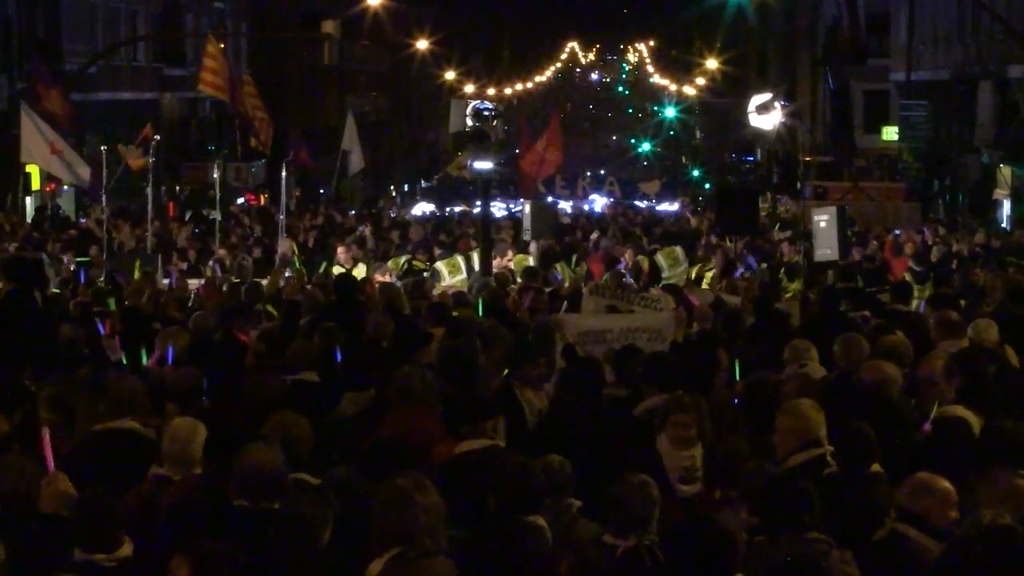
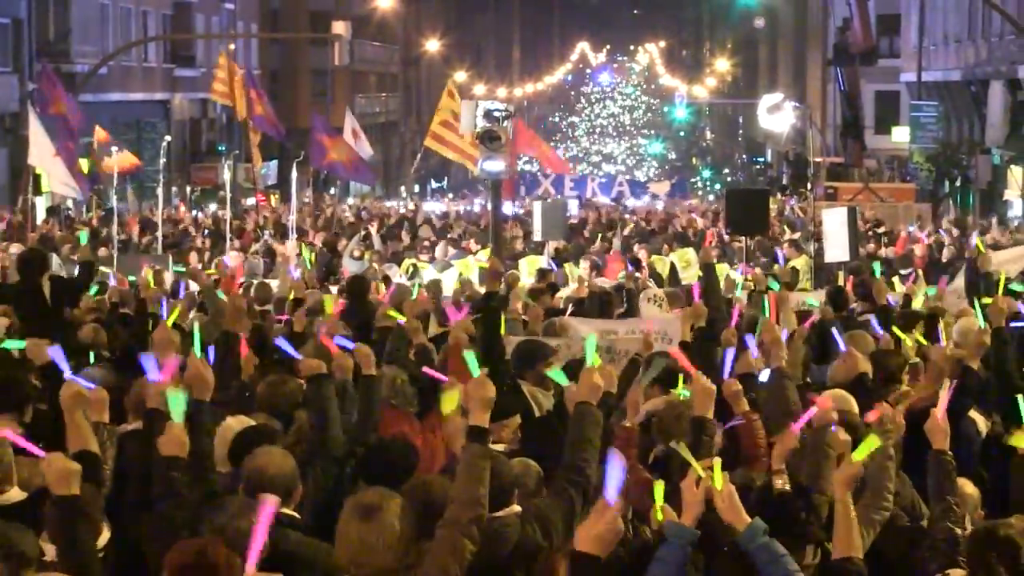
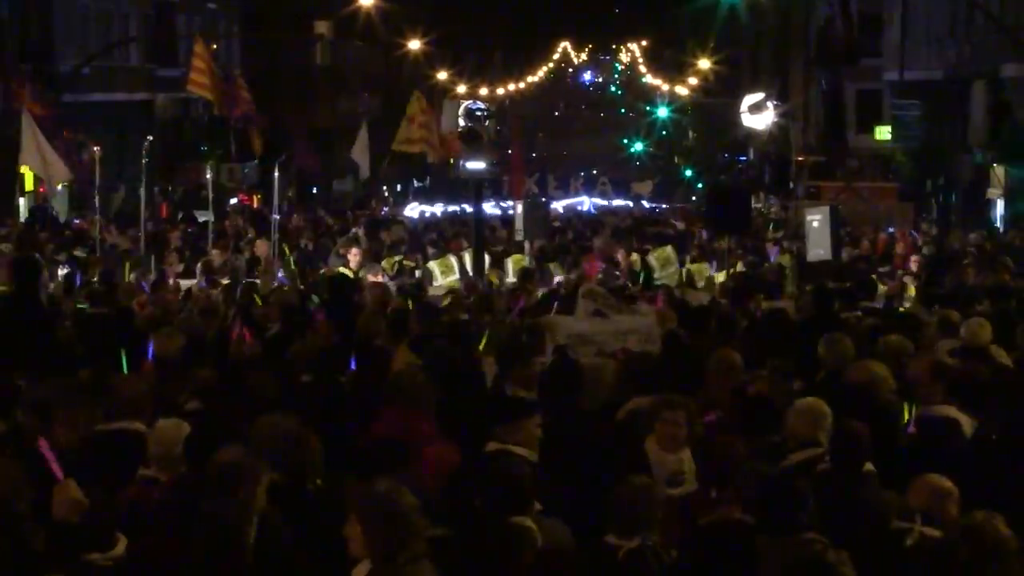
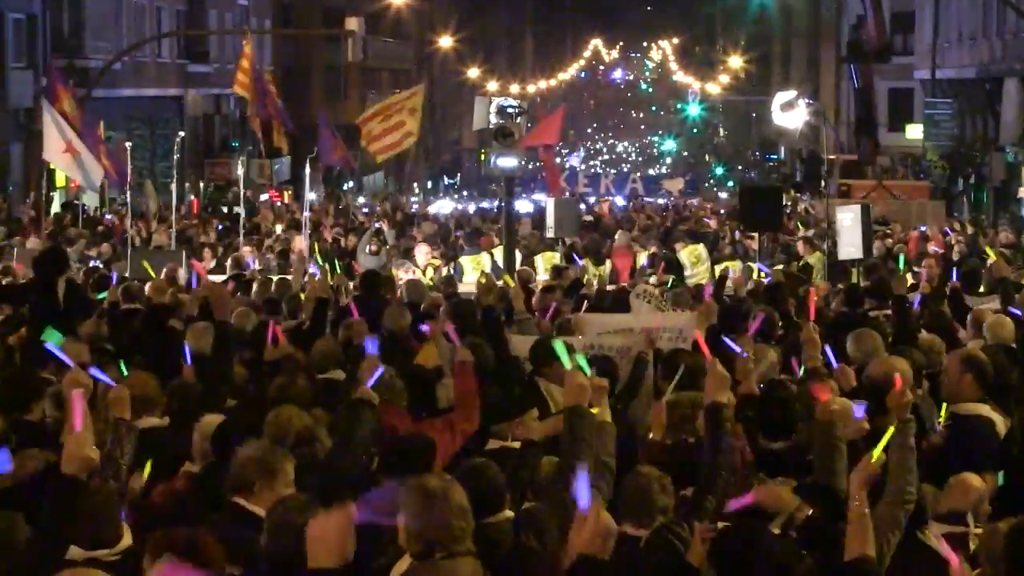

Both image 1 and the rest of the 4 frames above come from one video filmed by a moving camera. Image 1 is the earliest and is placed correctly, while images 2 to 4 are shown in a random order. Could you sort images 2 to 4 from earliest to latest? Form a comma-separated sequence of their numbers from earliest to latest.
3, 4, 2
